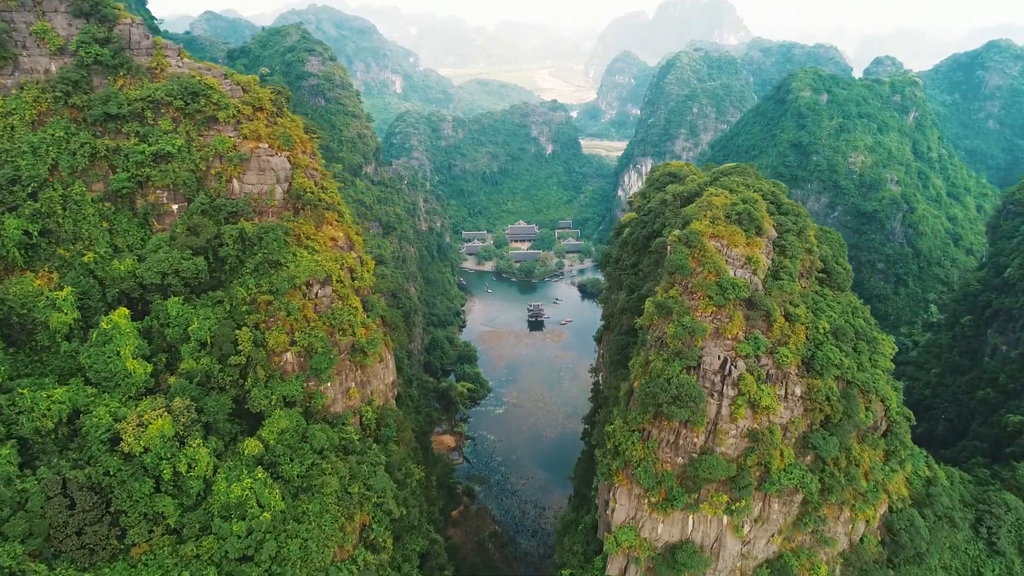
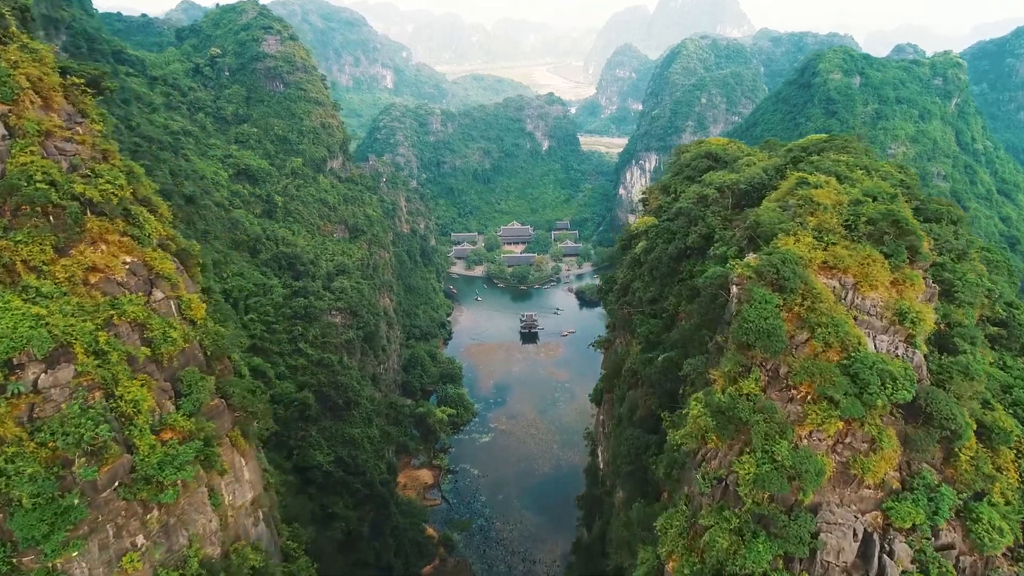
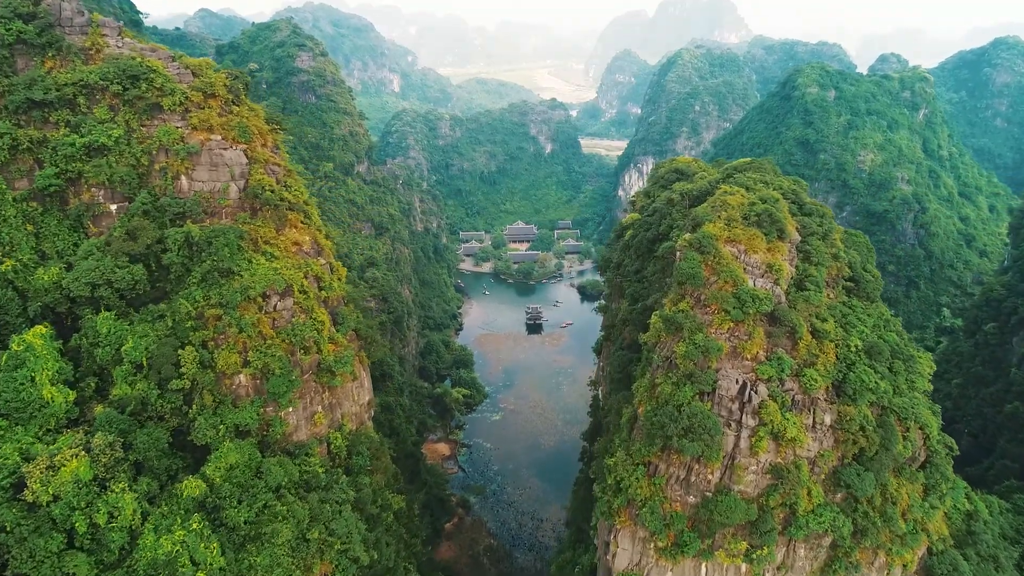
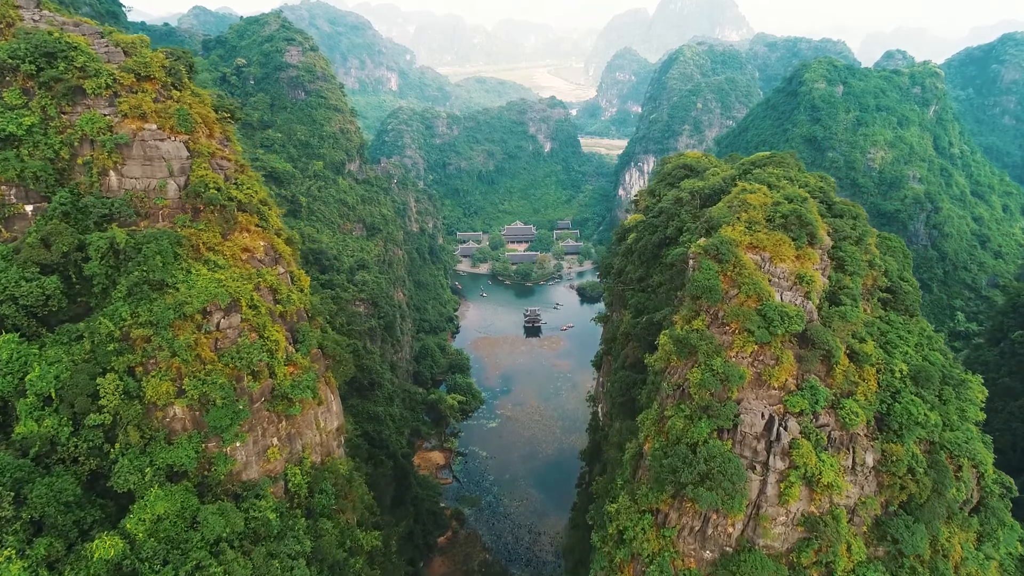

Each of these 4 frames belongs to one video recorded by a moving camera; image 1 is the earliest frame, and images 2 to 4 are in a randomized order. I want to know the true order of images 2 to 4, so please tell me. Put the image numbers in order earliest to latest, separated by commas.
3, 4, 2
